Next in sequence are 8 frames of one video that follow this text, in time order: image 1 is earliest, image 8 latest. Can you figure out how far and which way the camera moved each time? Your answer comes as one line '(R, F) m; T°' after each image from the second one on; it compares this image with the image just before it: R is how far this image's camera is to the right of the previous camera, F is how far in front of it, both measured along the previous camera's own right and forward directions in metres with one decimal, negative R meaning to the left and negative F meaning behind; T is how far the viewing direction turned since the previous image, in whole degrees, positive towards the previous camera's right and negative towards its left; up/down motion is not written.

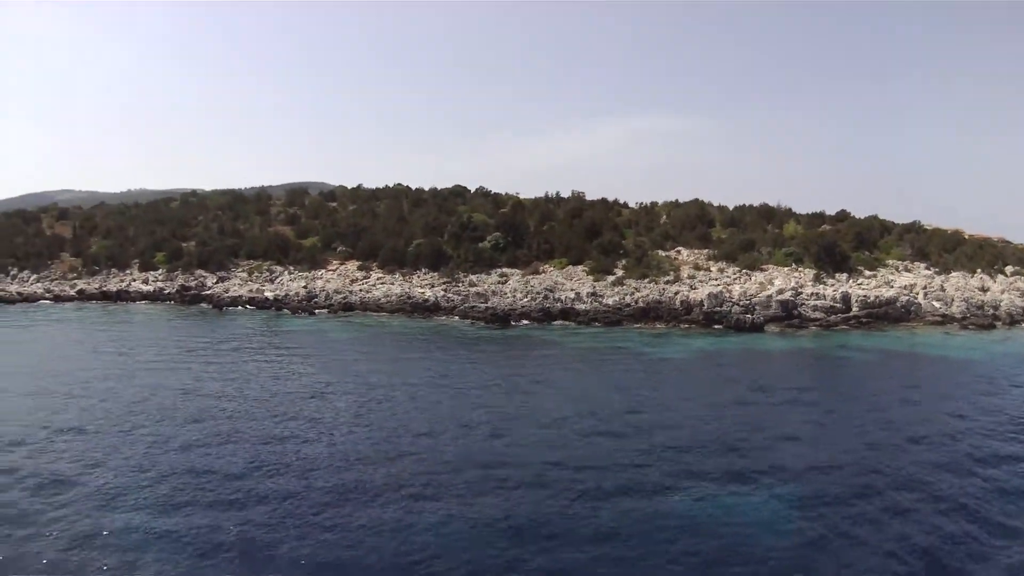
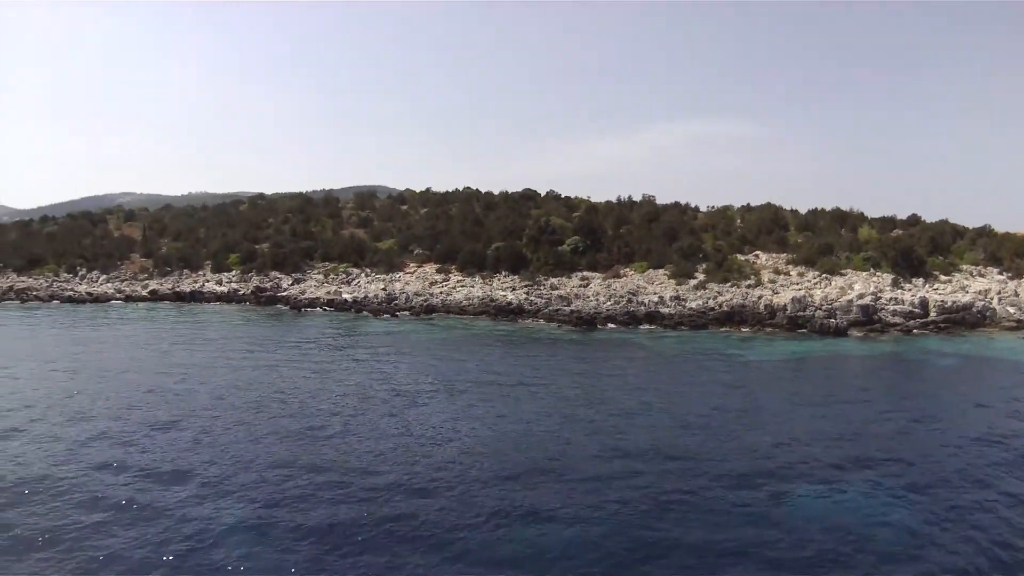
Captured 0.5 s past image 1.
(-2.0, 0.0) m; -1°
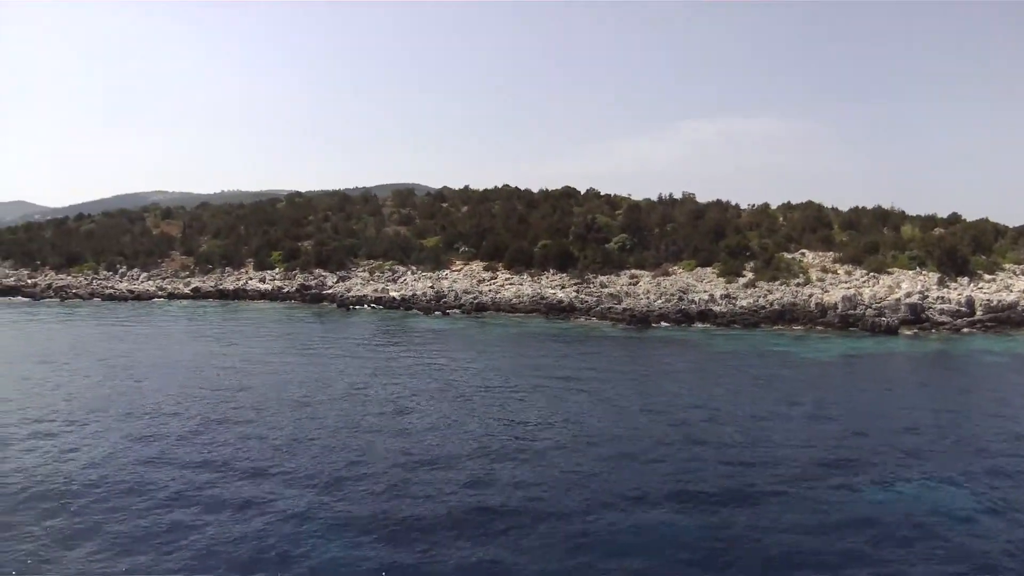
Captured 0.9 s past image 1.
(-1.3, 0.0) m; 0°
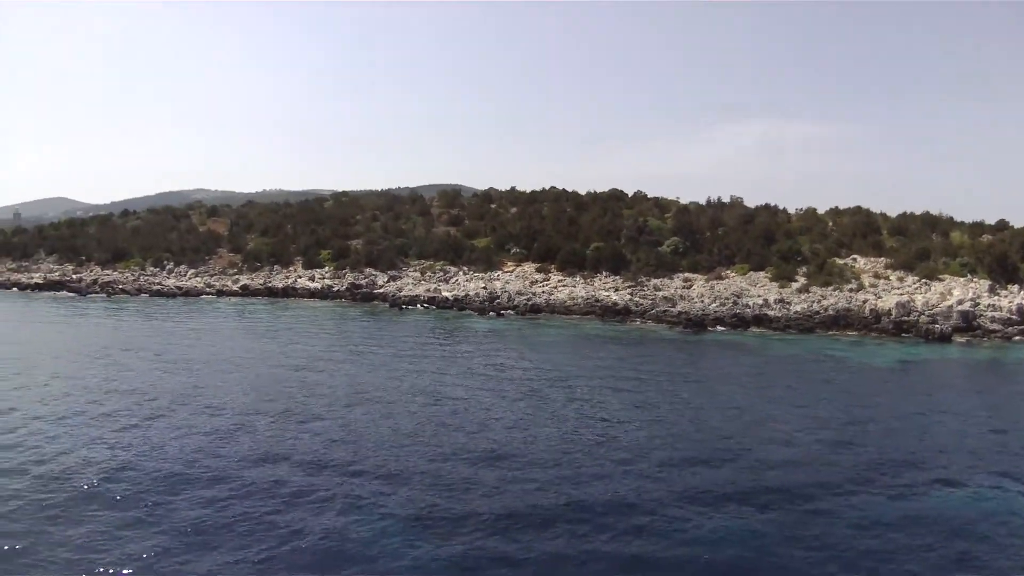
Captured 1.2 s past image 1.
(-1.3, -0.1) m; -1°
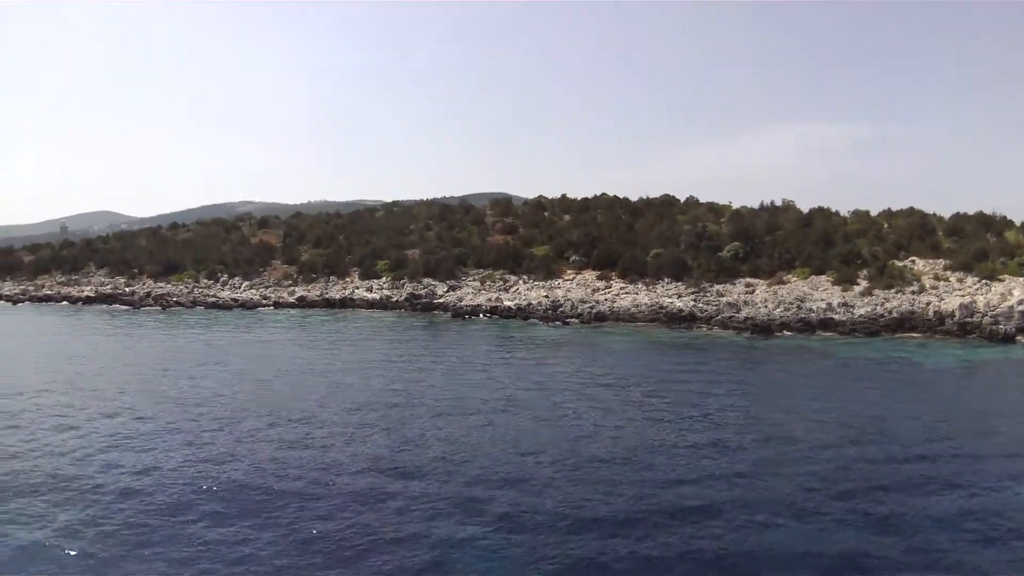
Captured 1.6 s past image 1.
(-1.6, -0.2) m; -1°
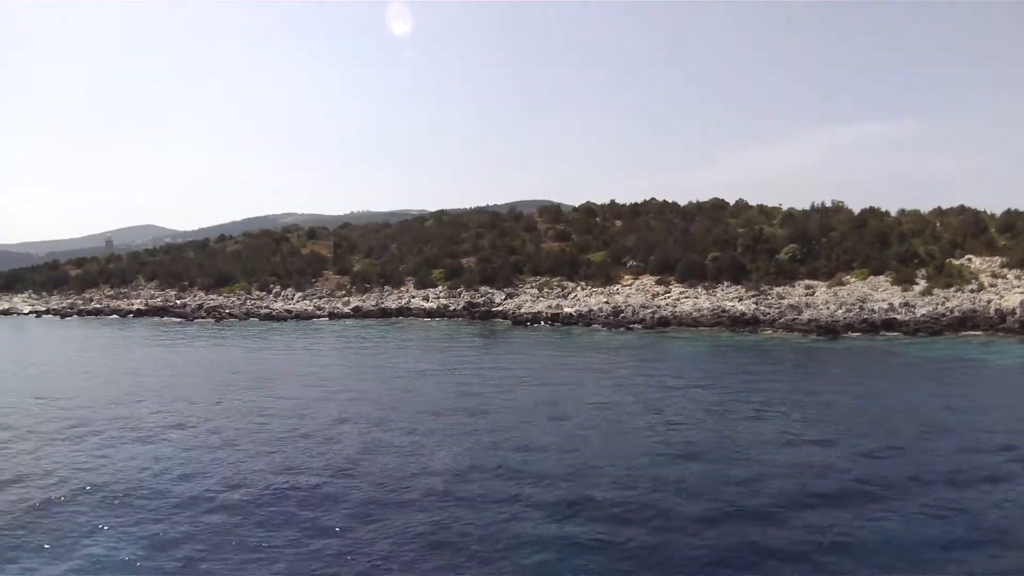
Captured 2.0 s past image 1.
(-1.6, -0.3) m; -1°
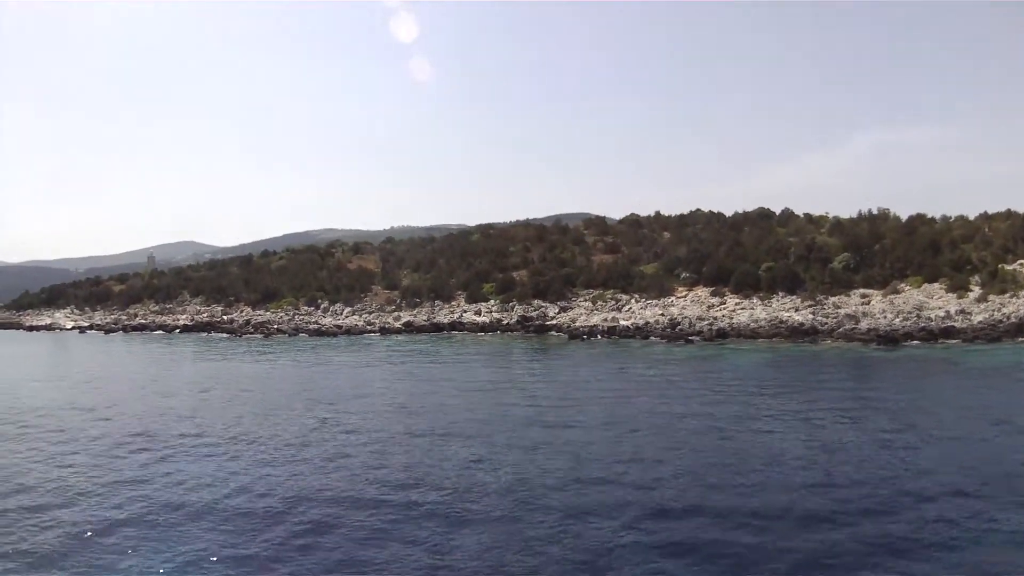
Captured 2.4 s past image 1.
(-1.6, -0.3) m; 0°
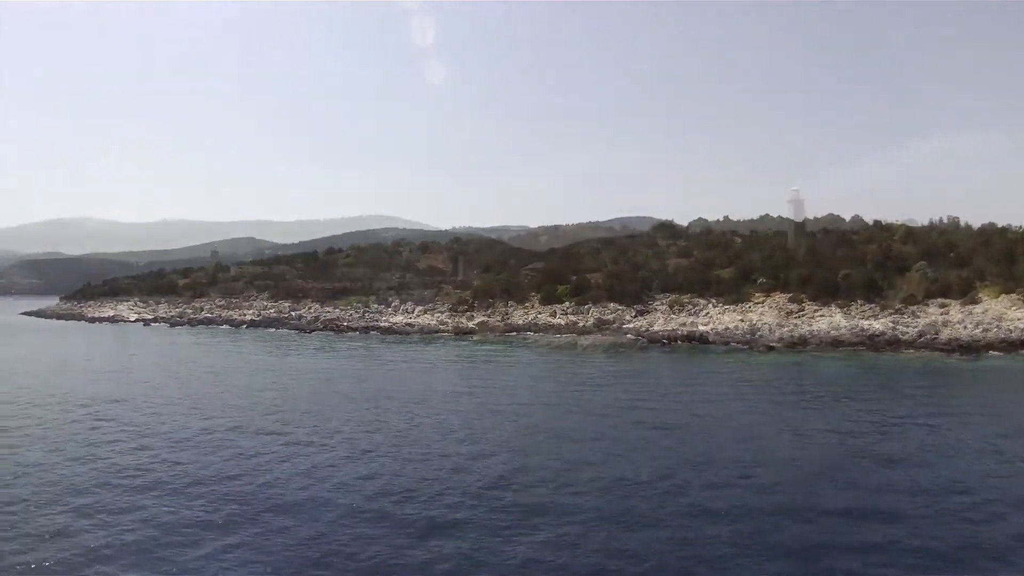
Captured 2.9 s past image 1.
(-2.4, -0.6) m; -1°
